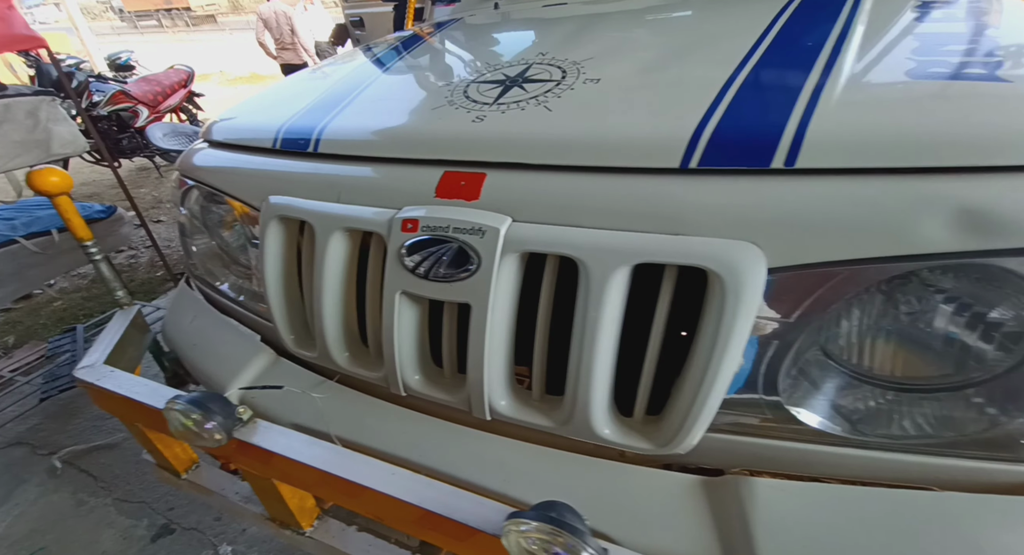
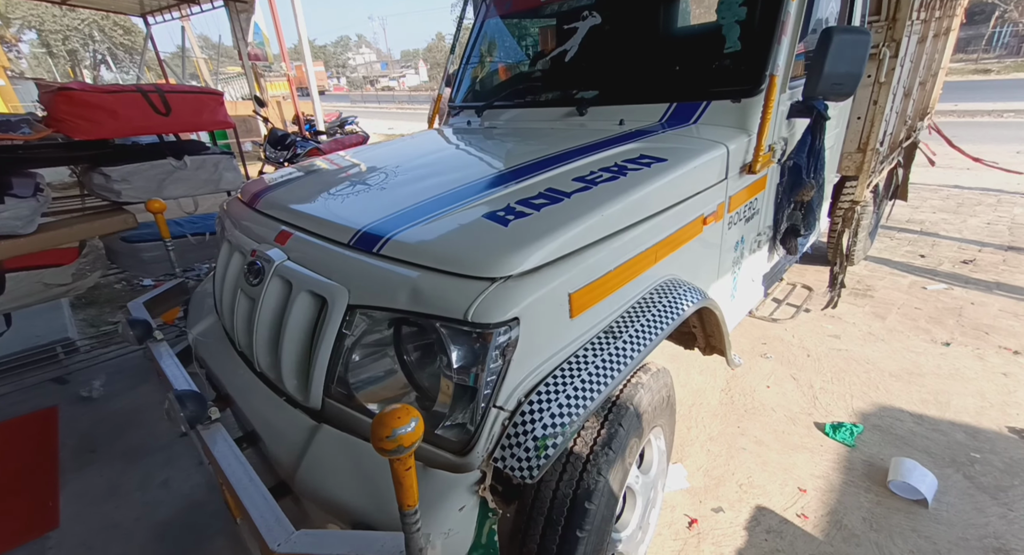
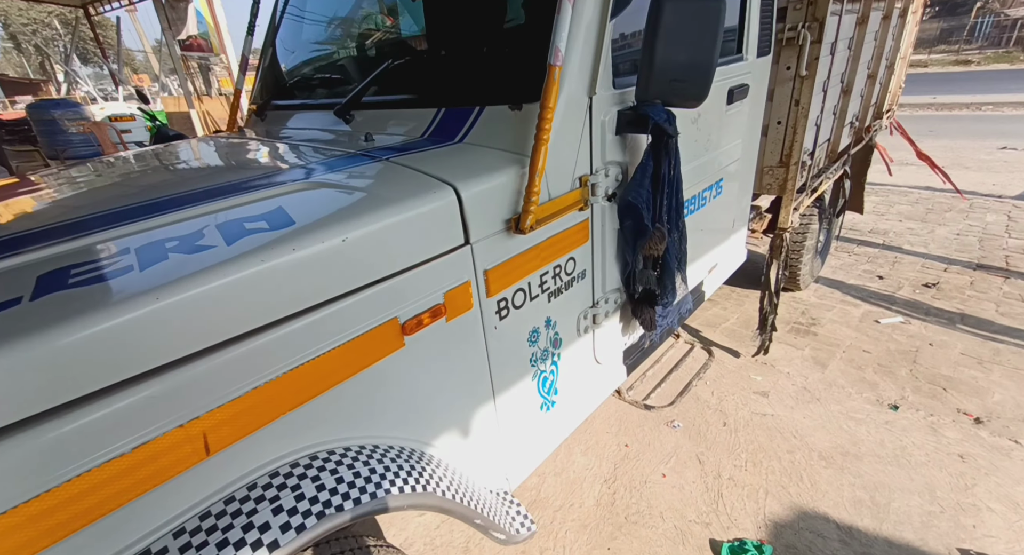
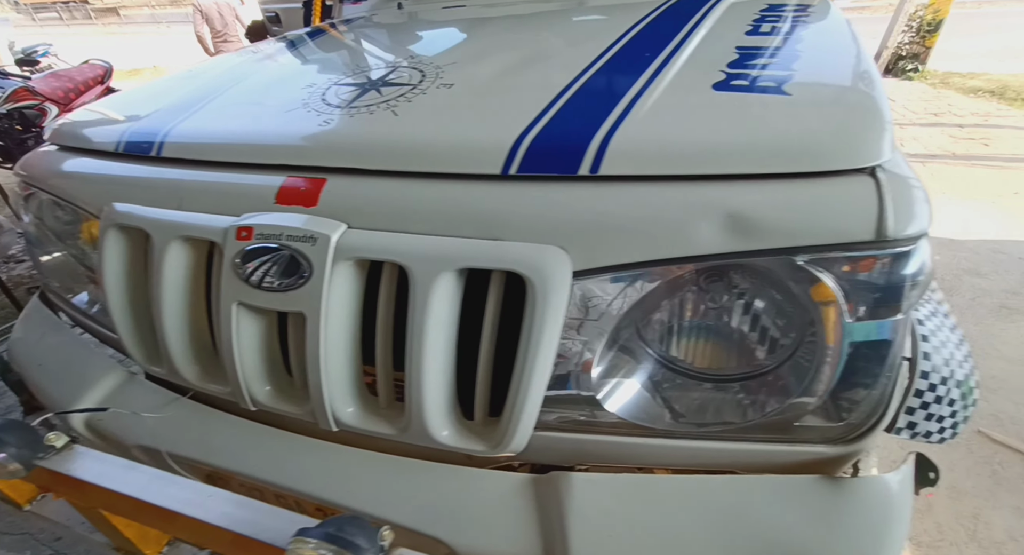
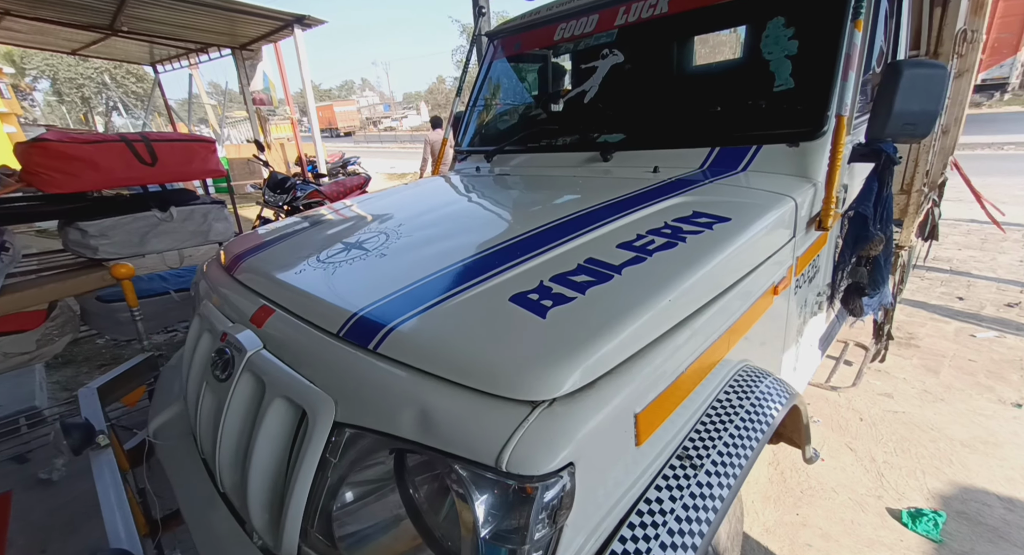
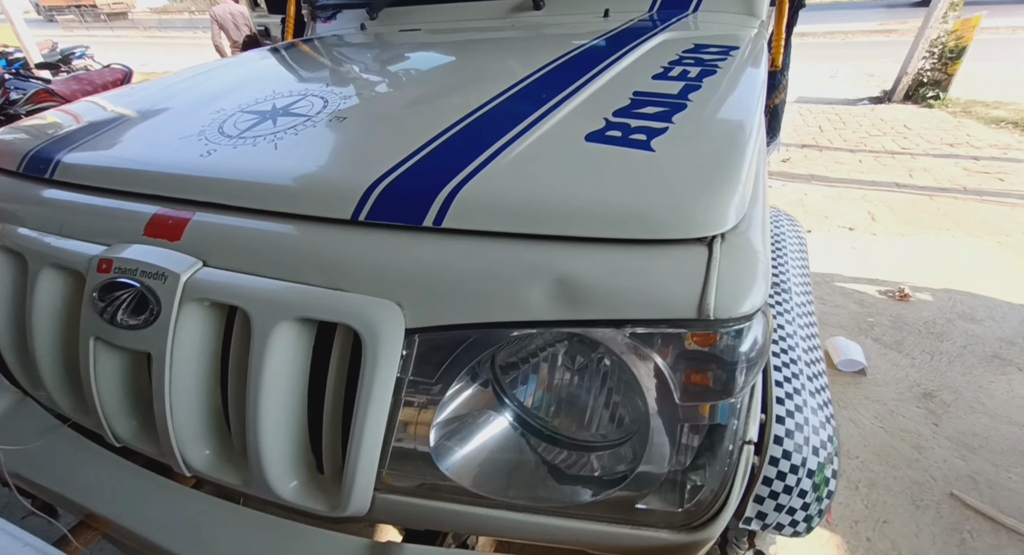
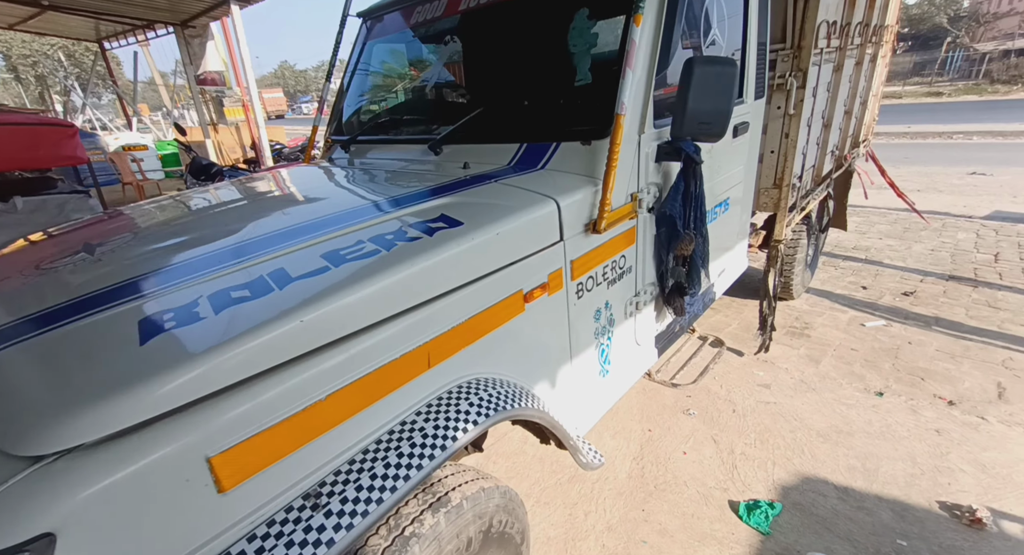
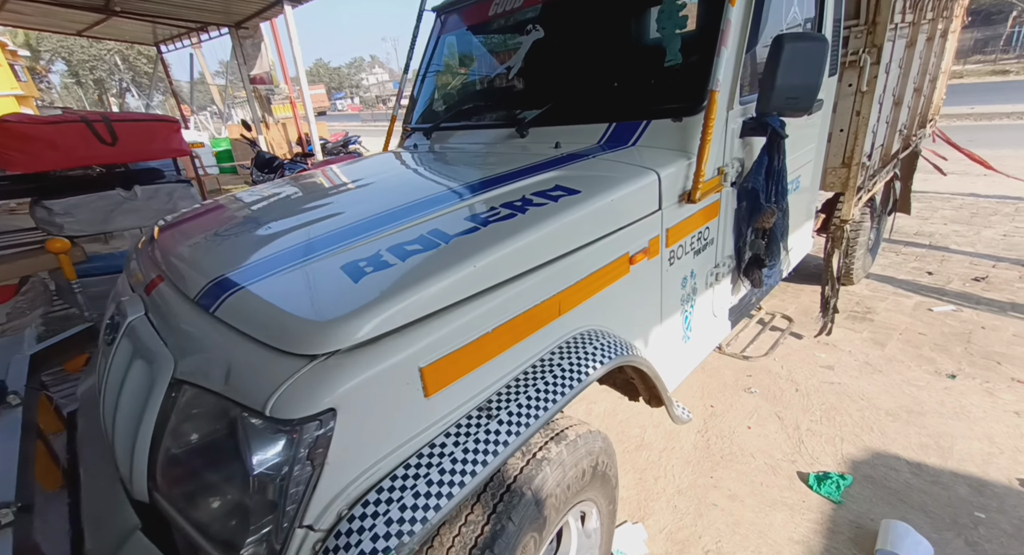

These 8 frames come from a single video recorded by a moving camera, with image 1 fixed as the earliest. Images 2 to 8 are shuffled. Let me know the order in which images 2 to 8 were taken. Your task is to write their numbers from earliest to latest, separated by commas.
4, 6, 5, 2, 8, 7, 3
